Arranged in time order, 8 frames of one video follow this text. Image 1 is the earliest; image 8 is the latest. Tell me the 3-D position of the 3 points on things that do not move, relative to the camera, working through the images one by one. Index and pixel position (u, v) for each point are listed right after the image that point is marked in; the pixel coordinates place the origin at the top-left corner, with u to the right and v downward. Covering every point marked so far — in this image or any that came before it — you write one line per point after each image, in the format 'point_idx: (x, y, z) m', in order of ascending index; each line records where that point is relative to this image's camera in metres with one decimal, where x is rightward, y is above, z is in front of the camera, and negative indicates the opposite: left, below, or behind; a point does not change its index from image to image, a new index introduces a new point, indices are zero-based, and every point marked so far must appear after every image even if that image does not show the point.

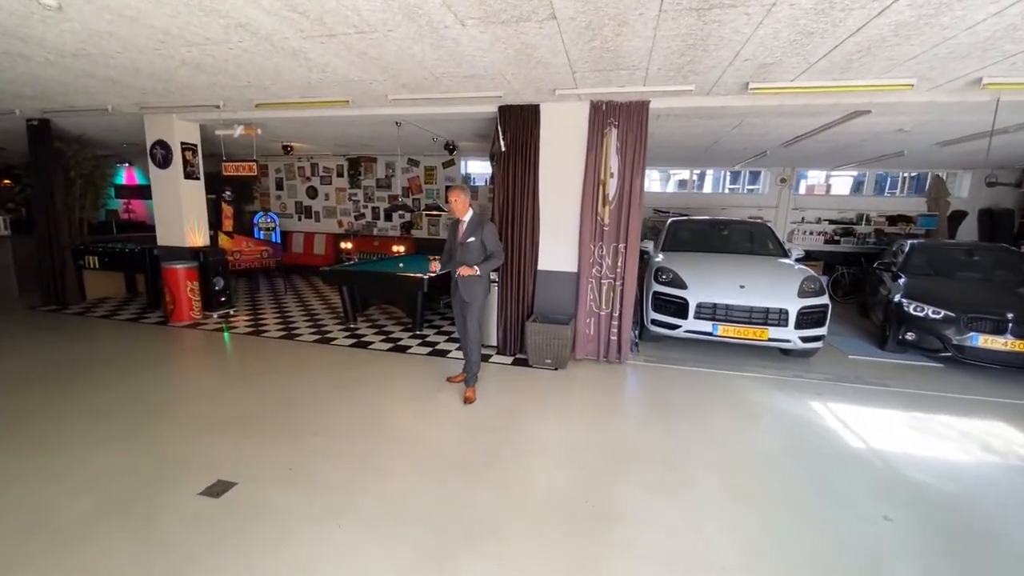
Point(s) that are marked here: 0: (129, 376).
0: (-3.4, -0.8, +3.9) m
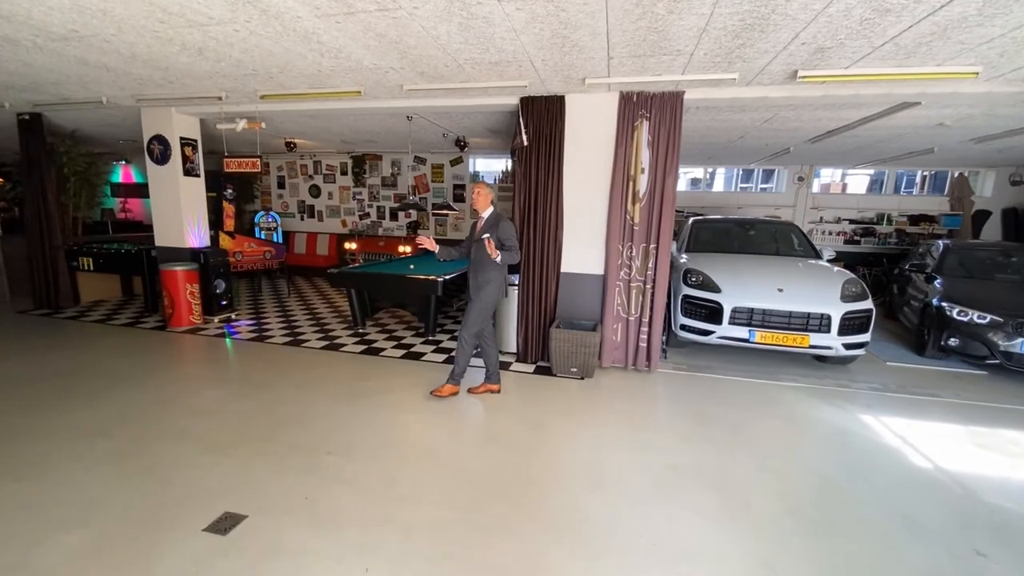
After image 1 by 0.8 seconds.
0: (-3.2, -0.8, +3.6) m
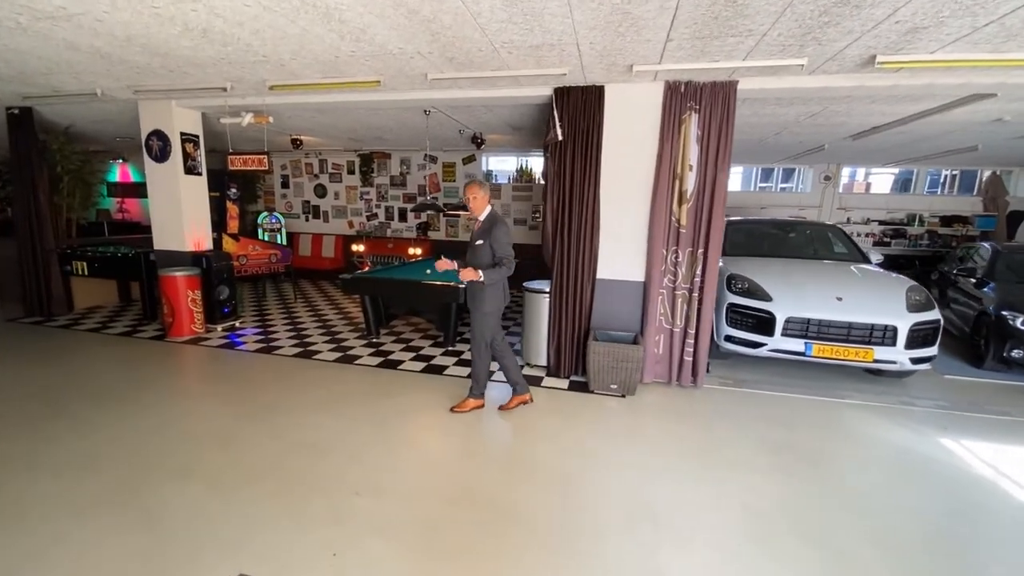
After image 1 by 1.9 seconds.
0: (-2.9, -0.9, +3.3) m
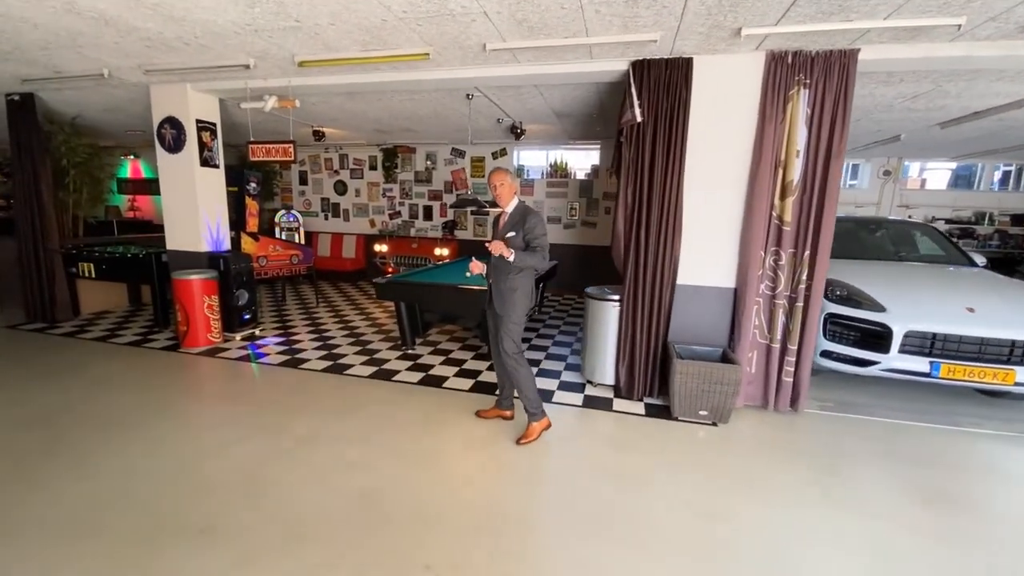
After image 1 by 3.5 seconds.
0: (-2.4, -0.9, +2.8) m
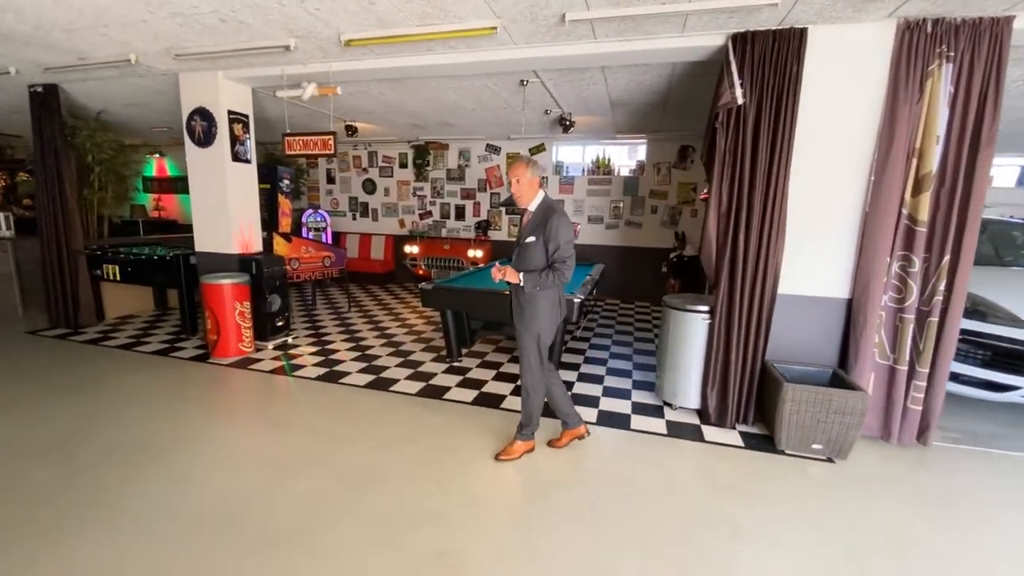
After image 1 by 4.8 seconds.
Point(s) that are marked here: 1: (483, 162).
0: (-2.0, -1.0, +2.5) m
1: (-0.5, +2.0, +7.1) m
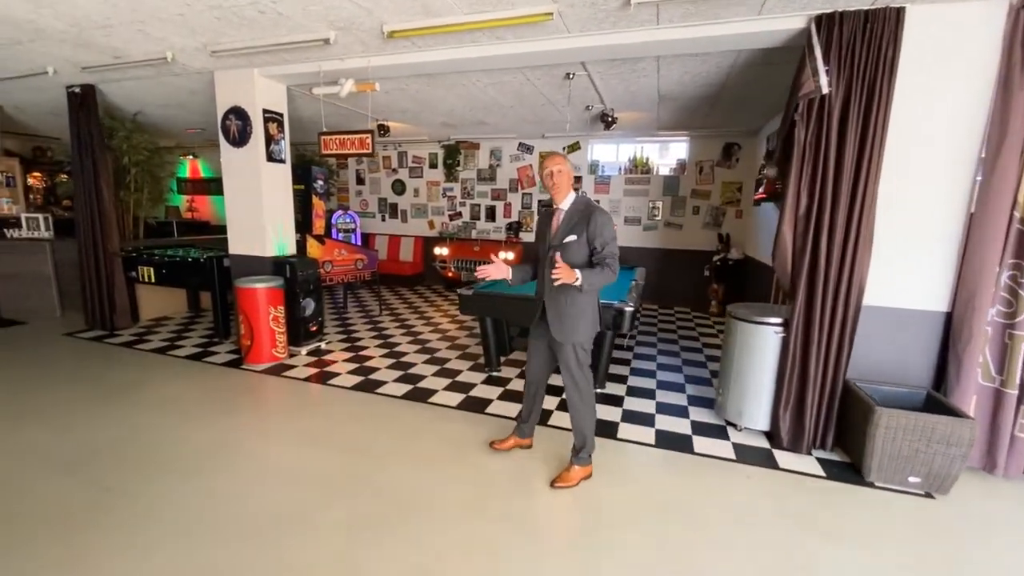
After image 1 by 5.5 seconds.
0: (-1.7, -1.0, +2.3) m
1: (+0.1, +2.0, +6.9) m
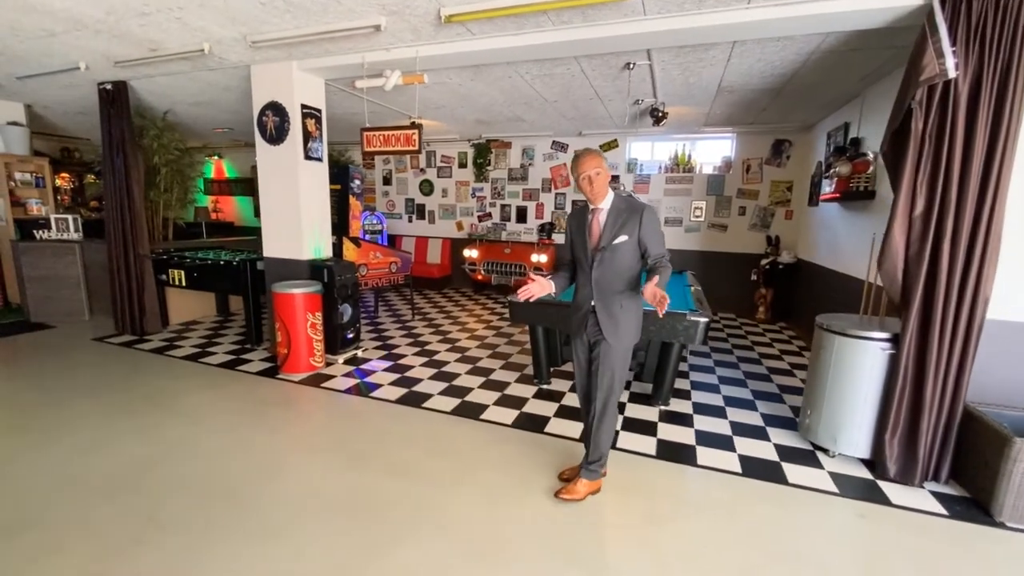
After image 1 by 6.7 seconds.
0: (-1.3, -1.1, +2.1) m
1: (+0.6, +1.9, +6.7) m
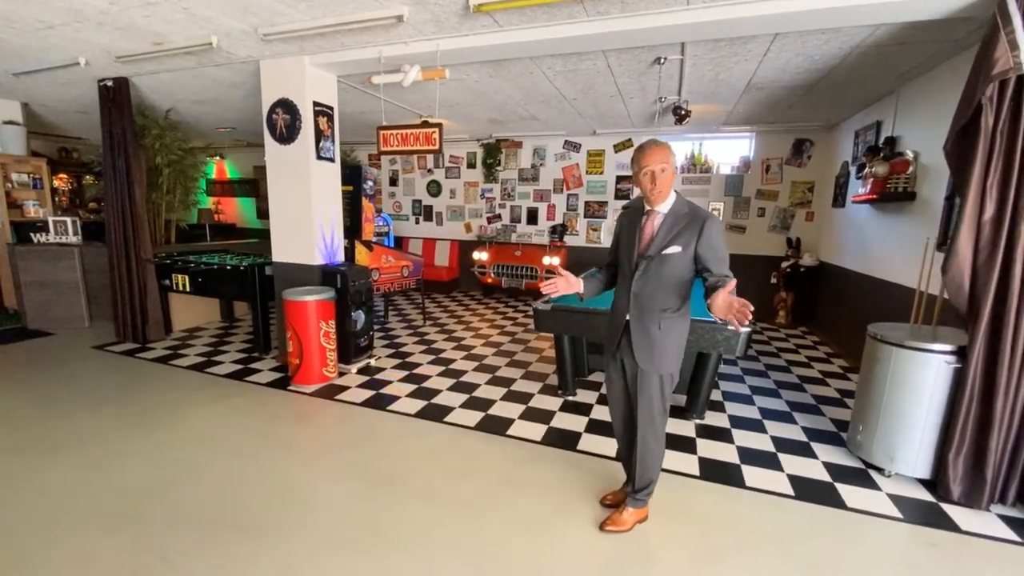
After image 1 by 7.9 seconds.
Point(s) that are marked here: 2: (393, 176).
0: (-1.1, -1.1, +1.9) m
1: (+0.7, +1.9, +6.5) m
2: (-2.0, +1.9, +7.4) m
